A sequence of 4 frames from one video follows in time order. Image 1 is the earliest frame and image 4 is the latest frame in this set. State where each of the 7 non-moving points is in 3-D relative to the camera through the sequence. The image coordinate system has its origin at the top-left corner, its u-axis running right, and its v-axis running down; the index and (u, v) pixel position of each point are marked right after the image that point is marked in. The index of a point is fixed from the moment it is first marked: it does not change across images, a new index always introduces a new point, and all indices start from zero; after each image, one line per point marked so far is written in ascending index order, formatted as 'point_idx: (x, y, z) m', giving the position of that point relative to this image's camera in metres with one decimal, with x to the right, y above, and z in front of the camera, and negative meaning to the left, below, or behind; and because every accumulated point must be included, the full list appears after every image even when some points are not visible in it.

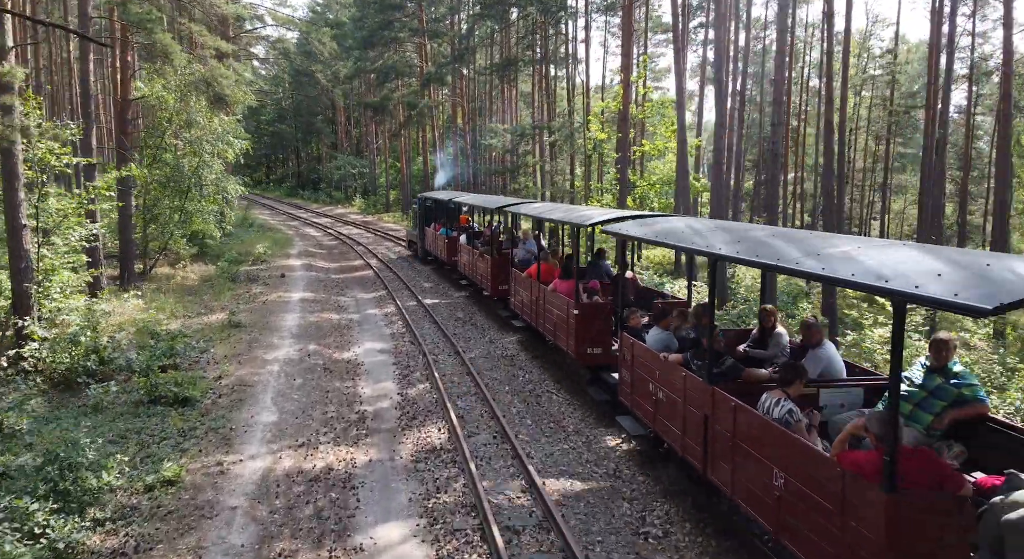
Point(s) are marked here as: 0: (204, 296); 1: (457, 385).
0: (-7.6, -0.5, +19.4) m
1: (-0.8, -1.6, +11.8) m
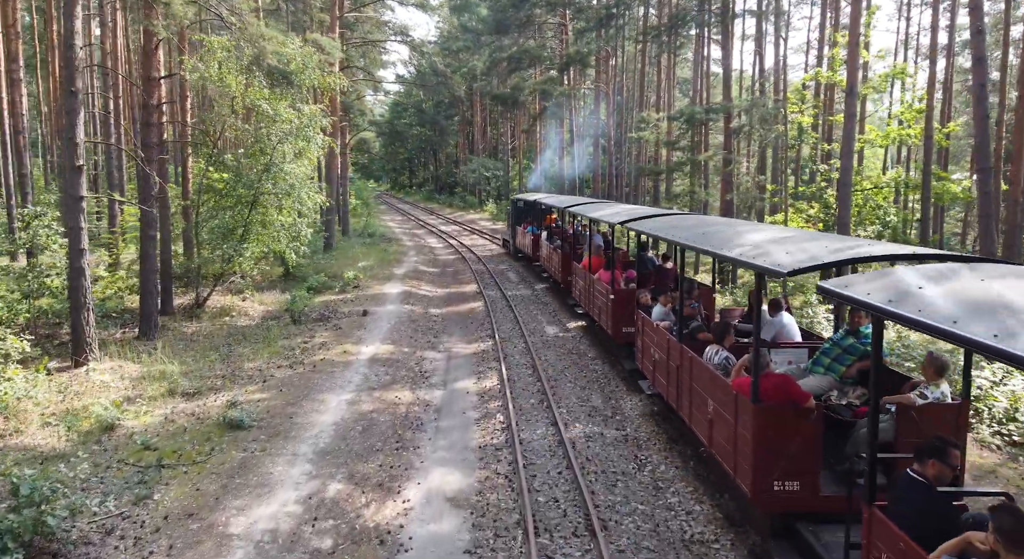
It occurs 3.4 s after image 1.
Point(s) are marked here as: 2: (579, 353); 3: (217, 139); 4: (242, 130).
0: (-4.8, -1.3, +13.8) m
1: (+0.5, -2.5, +5.1) m
2: (+1.2, -1.4, +14.5) m
3: (-6.8, +3.2, +18.1) m
4: (-6.2, +3.4, +18.0) m
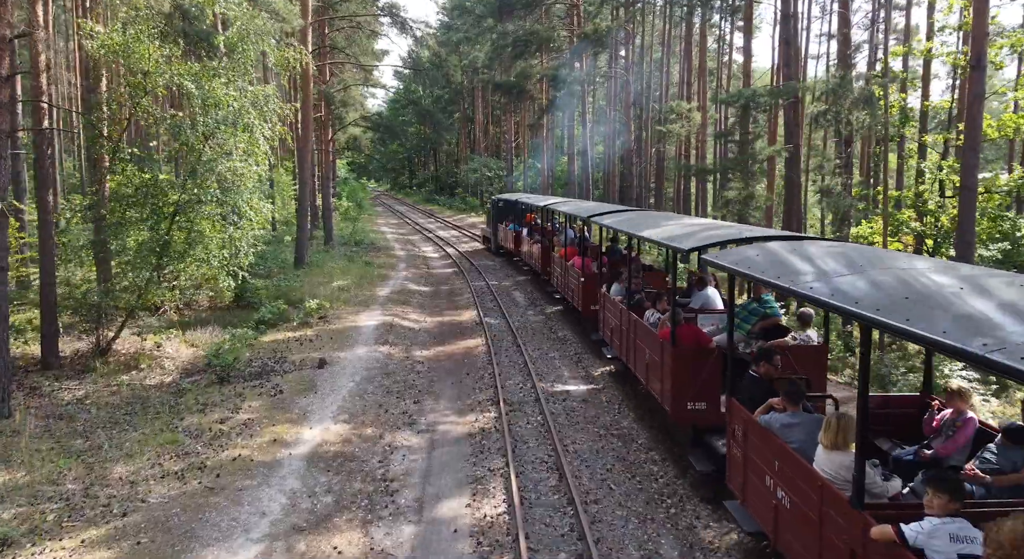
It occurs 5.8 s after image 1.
0: (-4.6, -1.9, +9.3) m
1: (+0.6, -3.1, +0.5) m
2: (+1.4, -2.0, +9.9) m
3: (-6.6, +2.5, +13.5) m
4: (-6.0, +2.8, +13.5) m
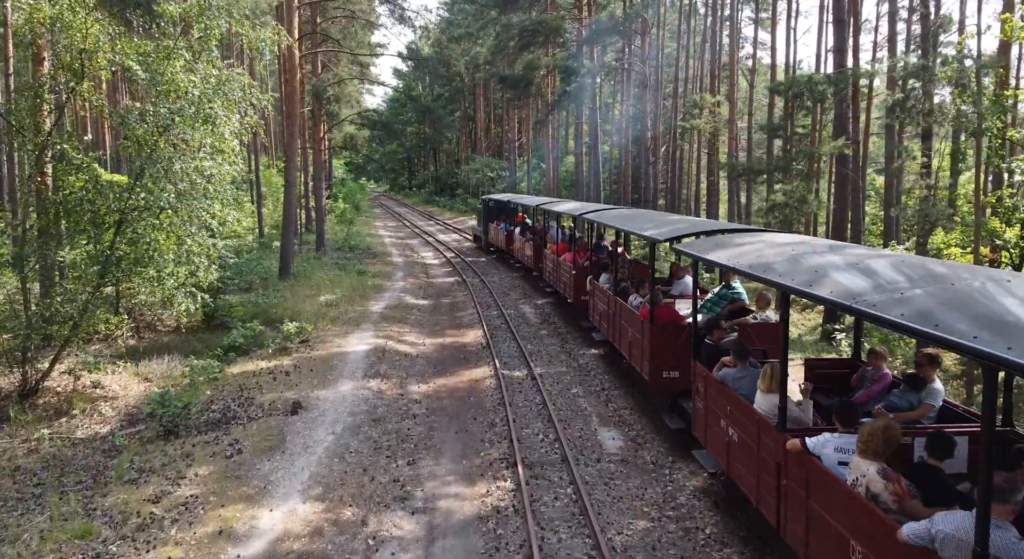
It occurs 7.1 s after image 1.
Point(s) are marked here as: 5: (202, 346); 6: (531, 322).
0: (-4.4, -2.2, +7.0) m
1: (+0.8, -3.4, -1.8) m
2: (+1.6, -2.3, +7.6) m
3: (-6.4, +2.2, +11.2) m
4: (-5.8, +2.5, +11.2) m
5: (-5.4, -1.1, +13.8) m
6: (+0.4, -1.0, +16.8) m
